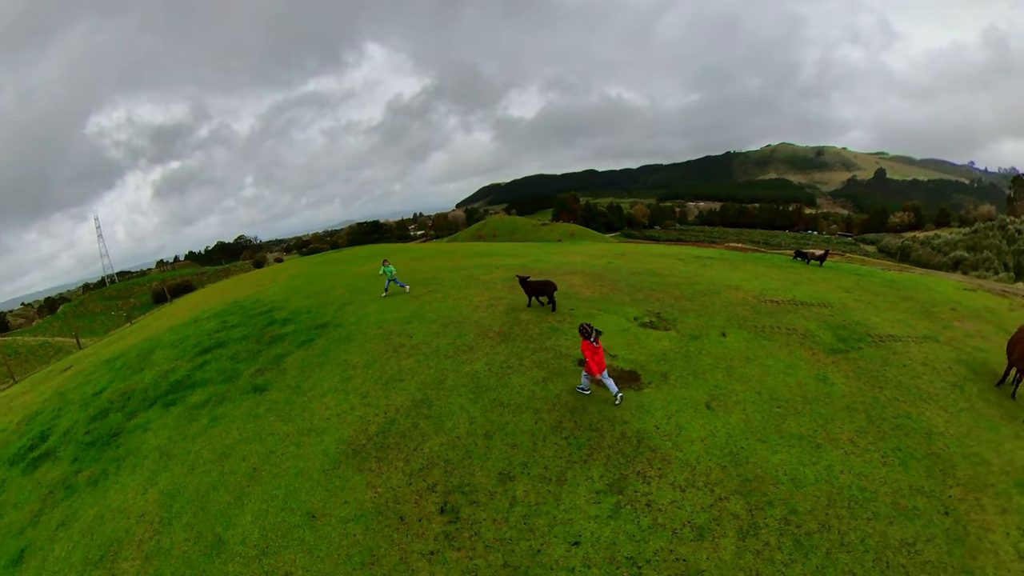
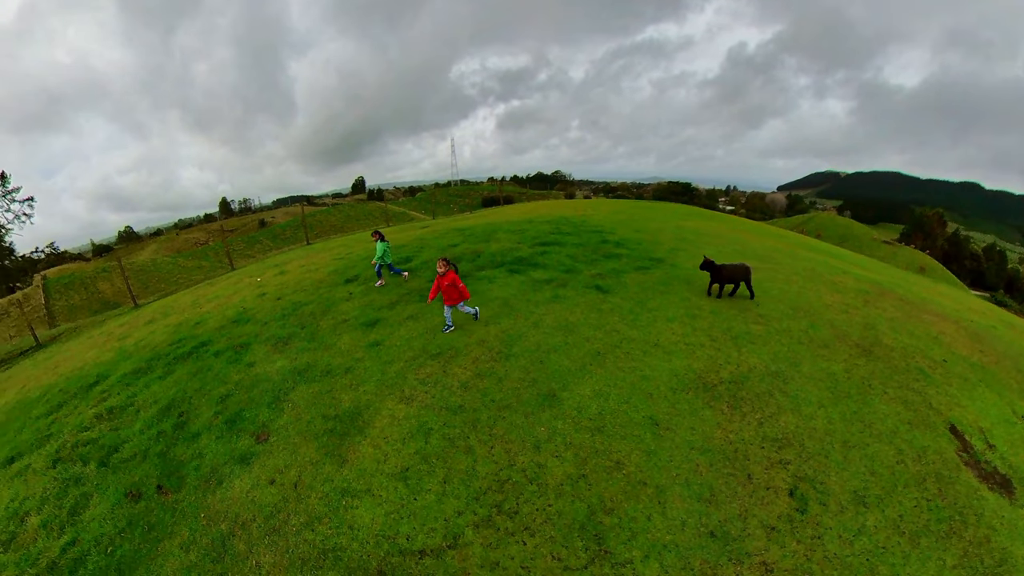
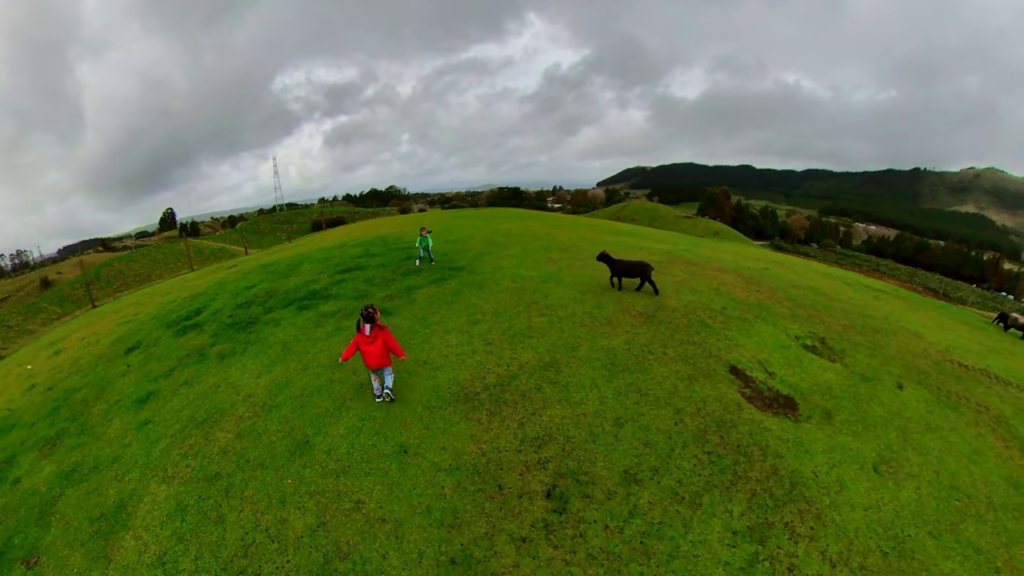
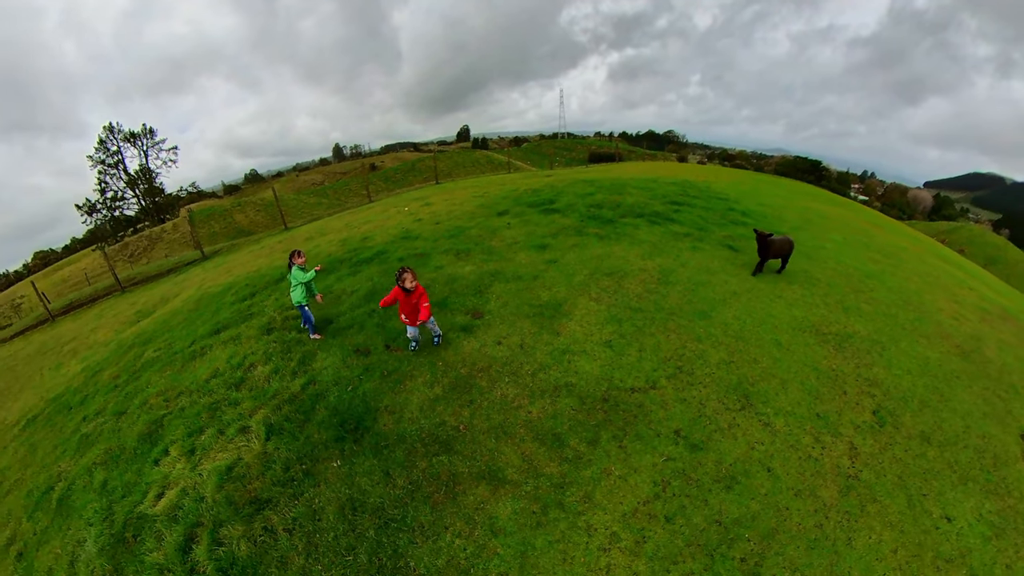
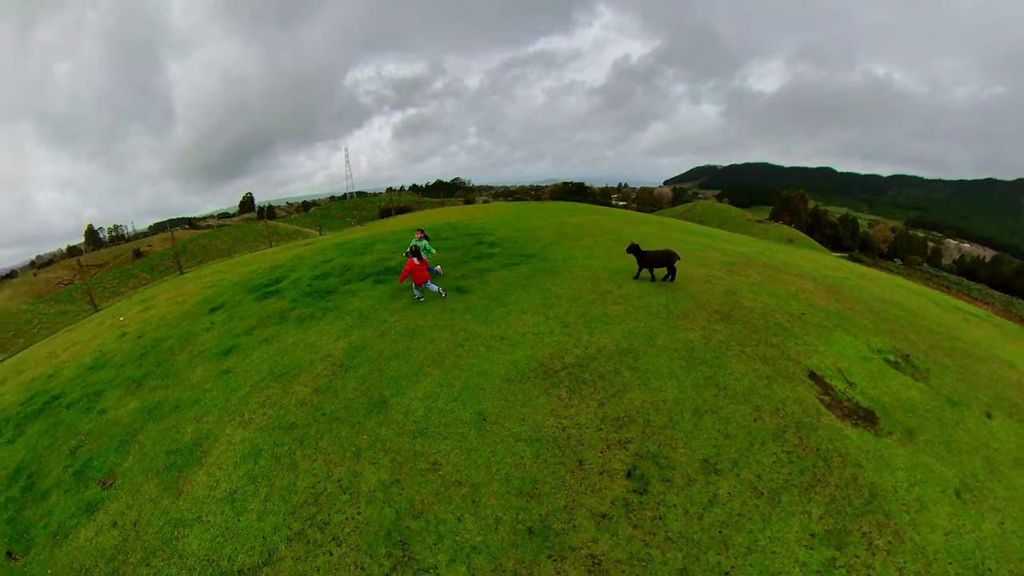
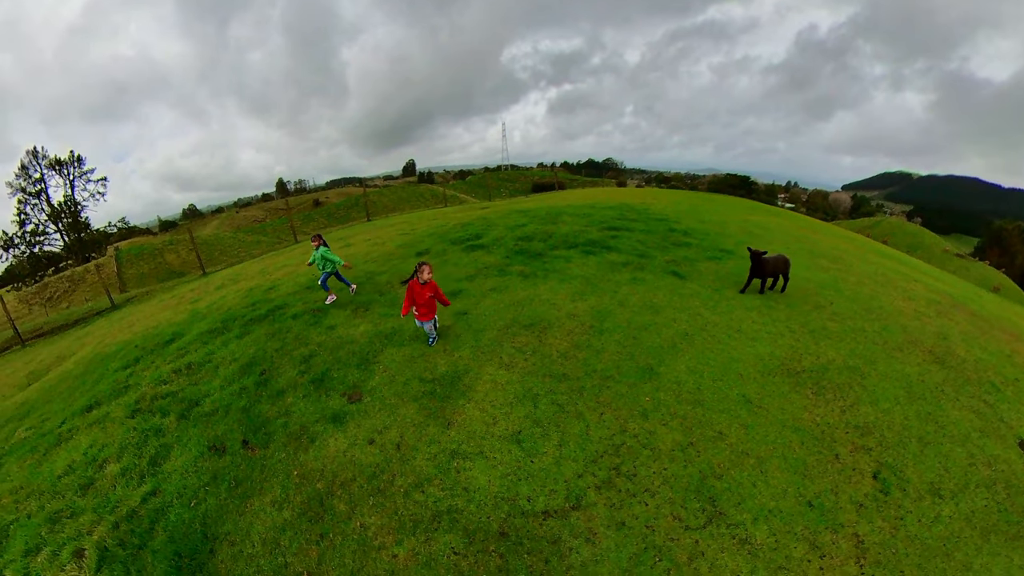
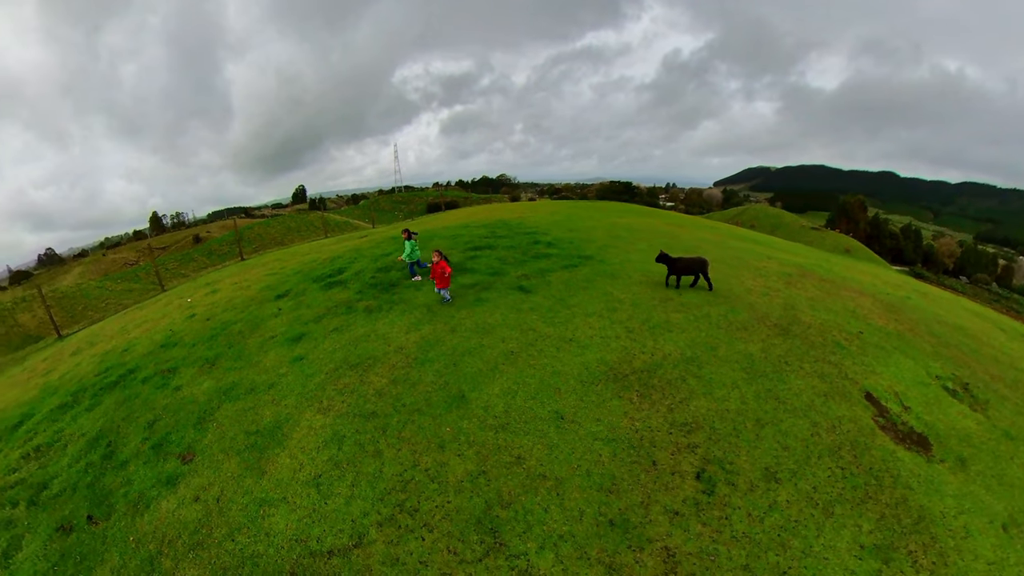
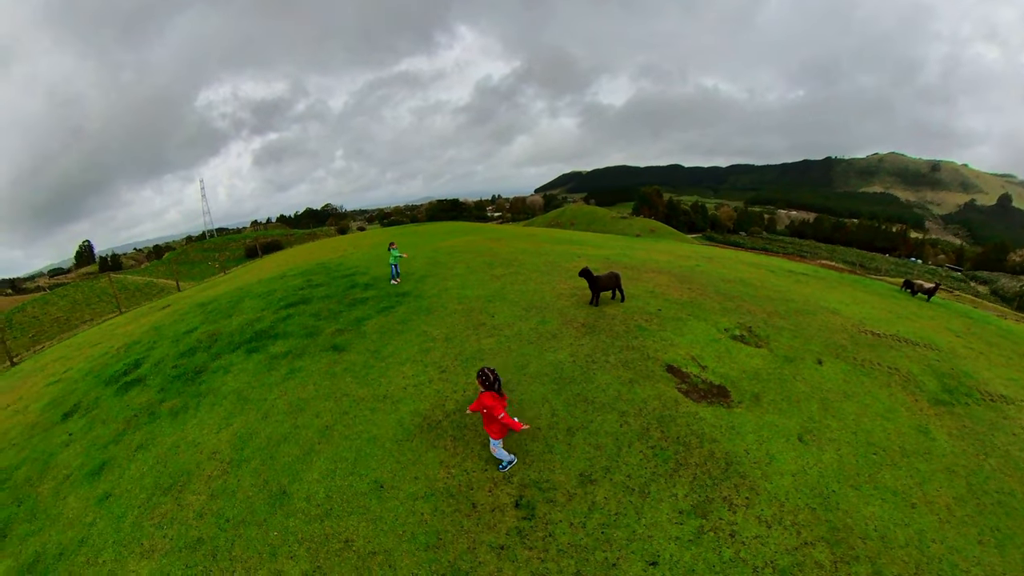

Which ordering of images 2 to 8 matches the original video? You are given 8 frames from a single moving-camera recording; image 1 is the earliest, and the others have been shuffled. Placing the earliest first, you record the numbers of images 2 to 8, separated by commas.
8, 3, 5, 7, 2, 6, 4
